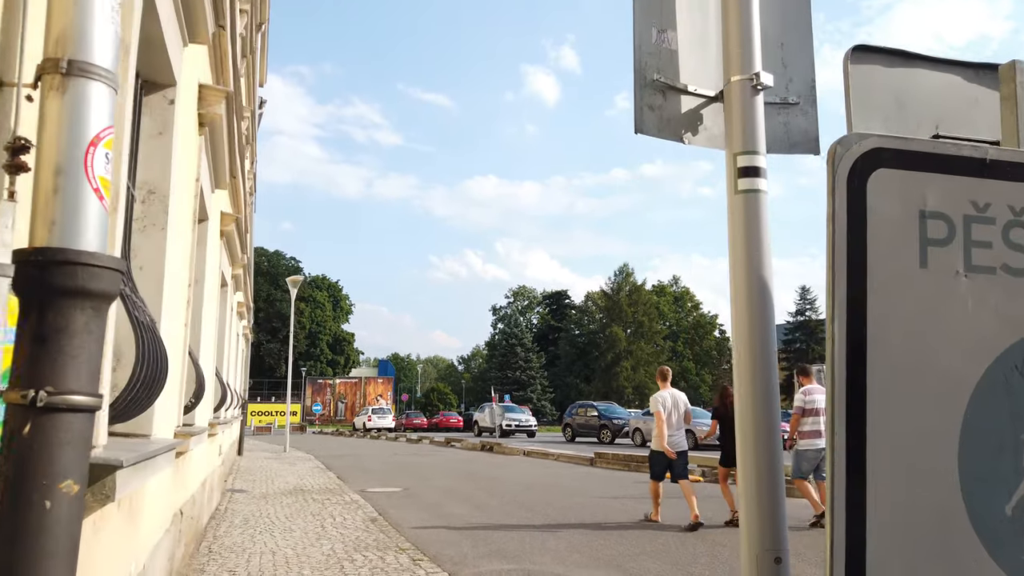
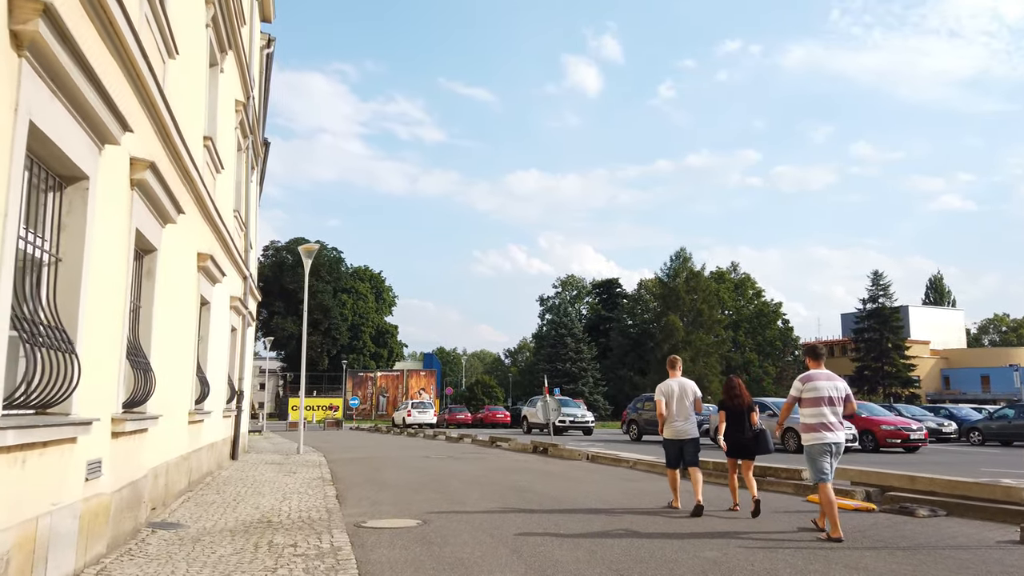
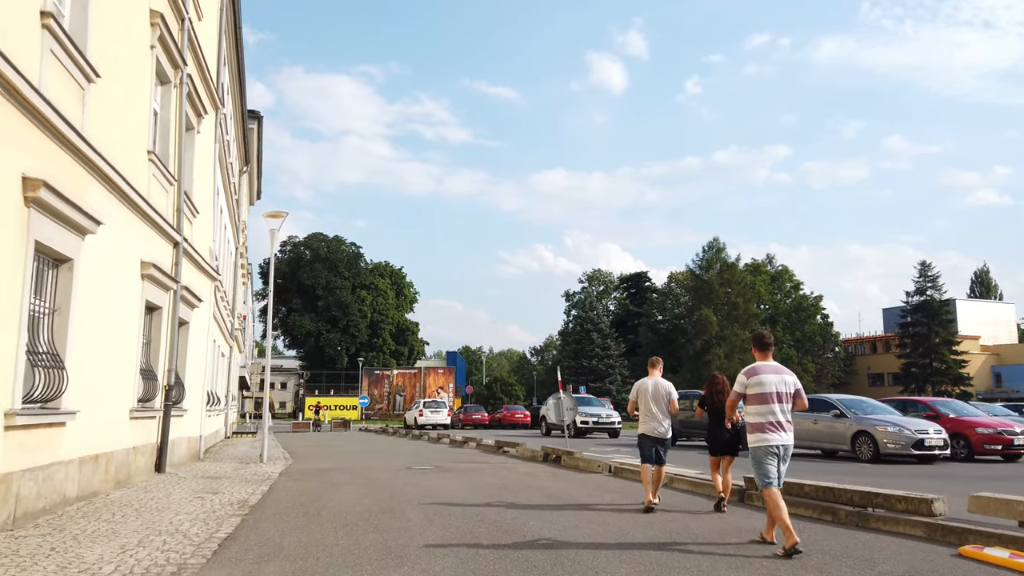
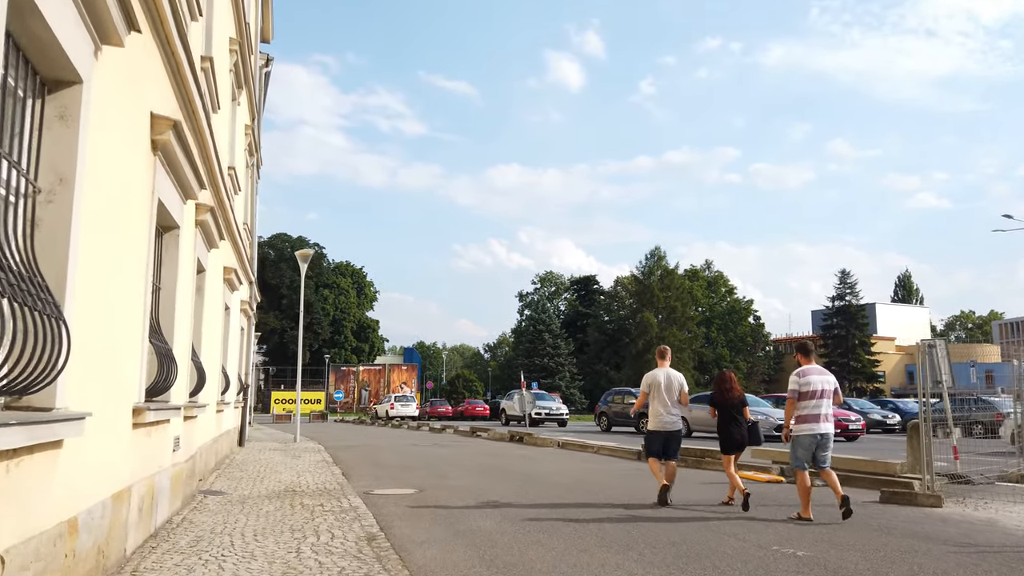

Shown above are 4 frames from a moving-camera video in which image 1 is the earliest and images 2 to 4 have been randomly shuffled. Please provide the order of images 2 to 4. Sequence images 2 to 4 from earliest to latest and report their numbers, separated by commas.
4, 2, 3
